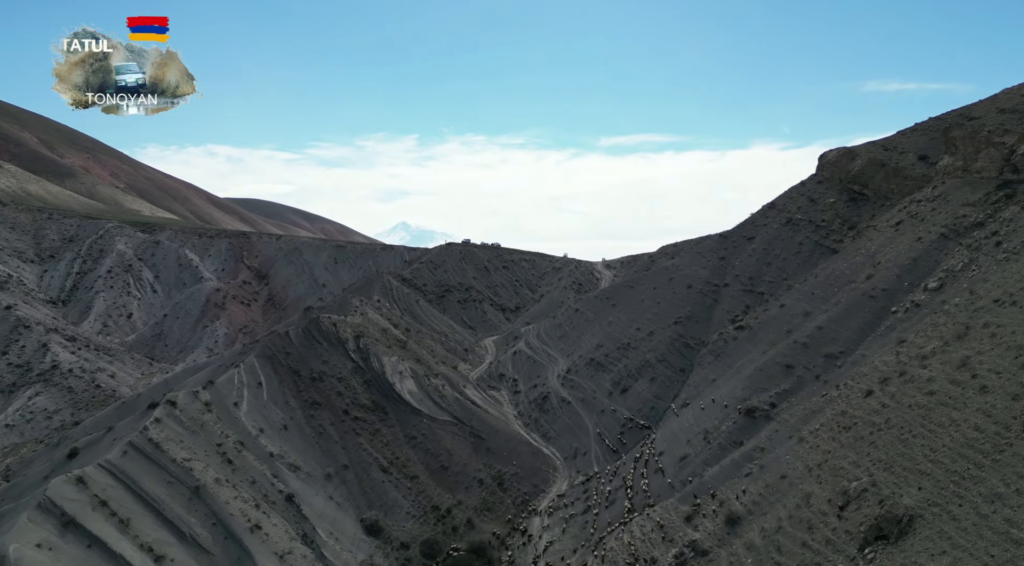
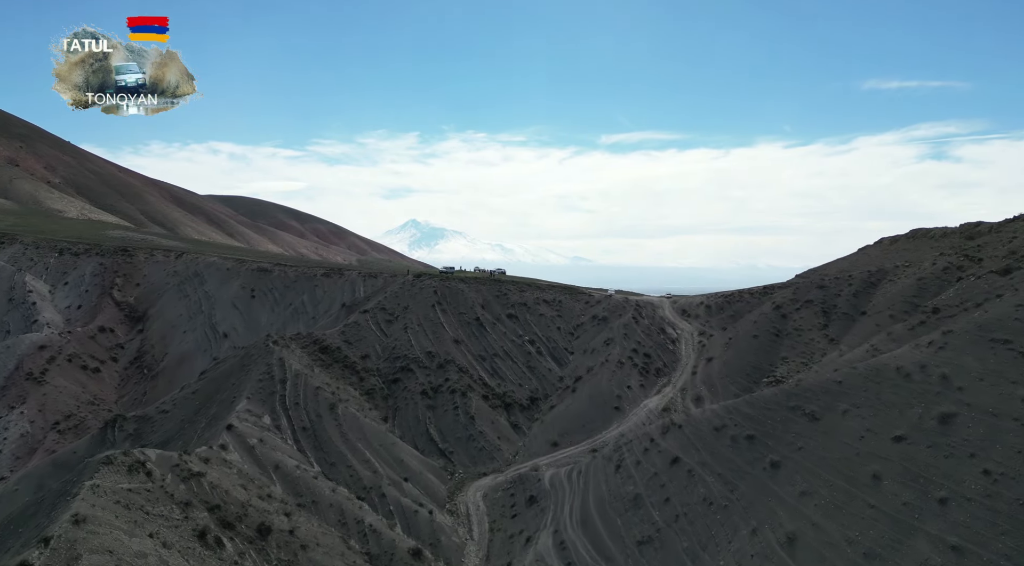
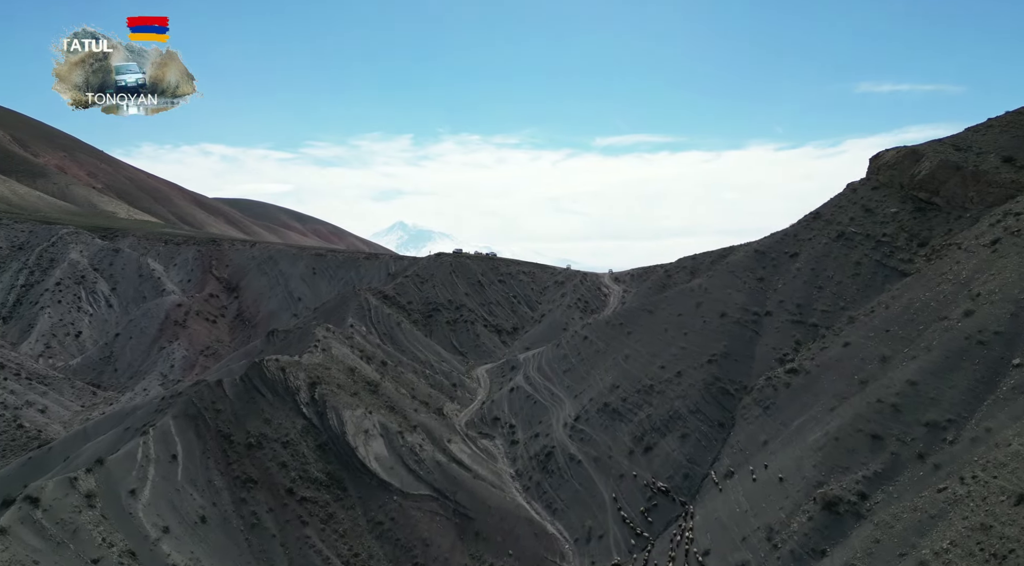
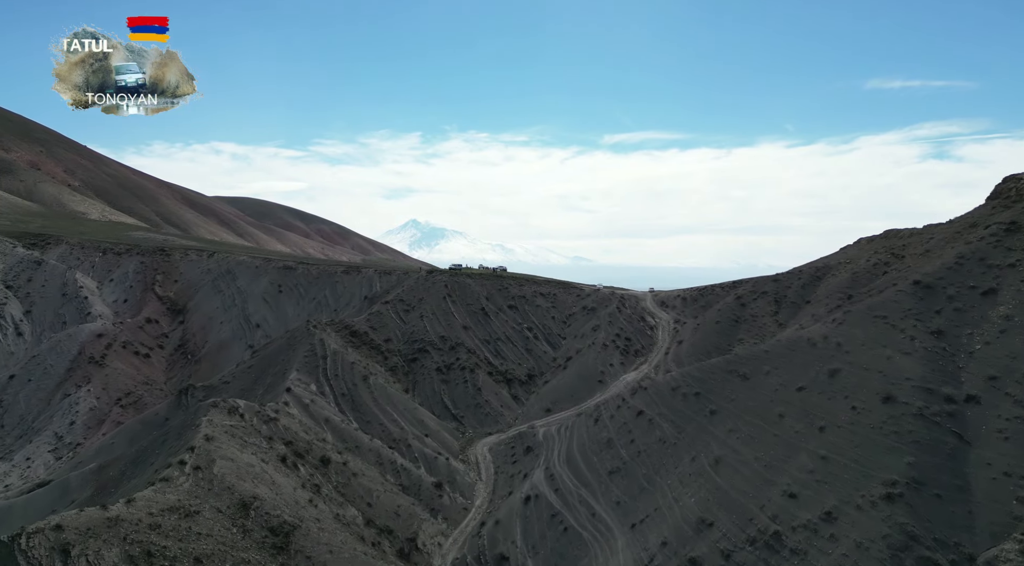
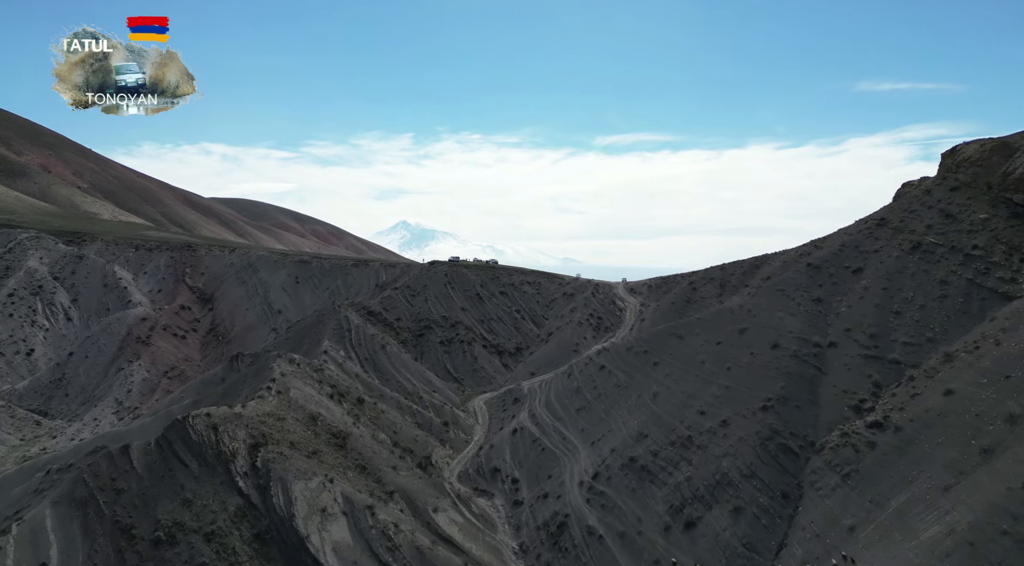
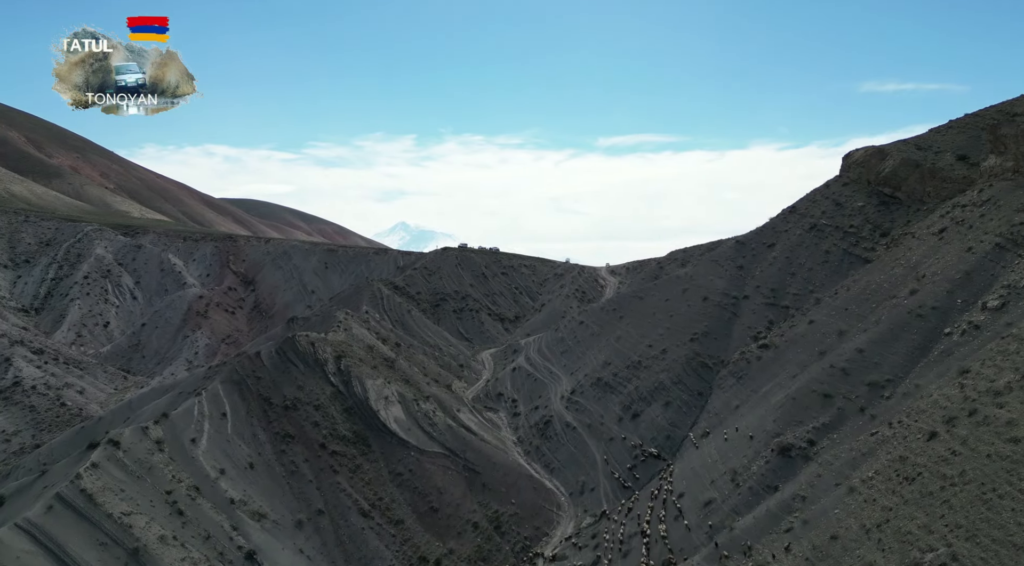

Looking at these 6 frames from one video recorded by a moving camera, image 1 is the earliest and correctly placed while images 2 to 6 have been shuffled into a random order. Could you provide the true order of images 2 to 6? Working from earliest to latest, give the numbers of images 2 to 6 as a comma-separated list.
6, 3, 5, 4, 2
